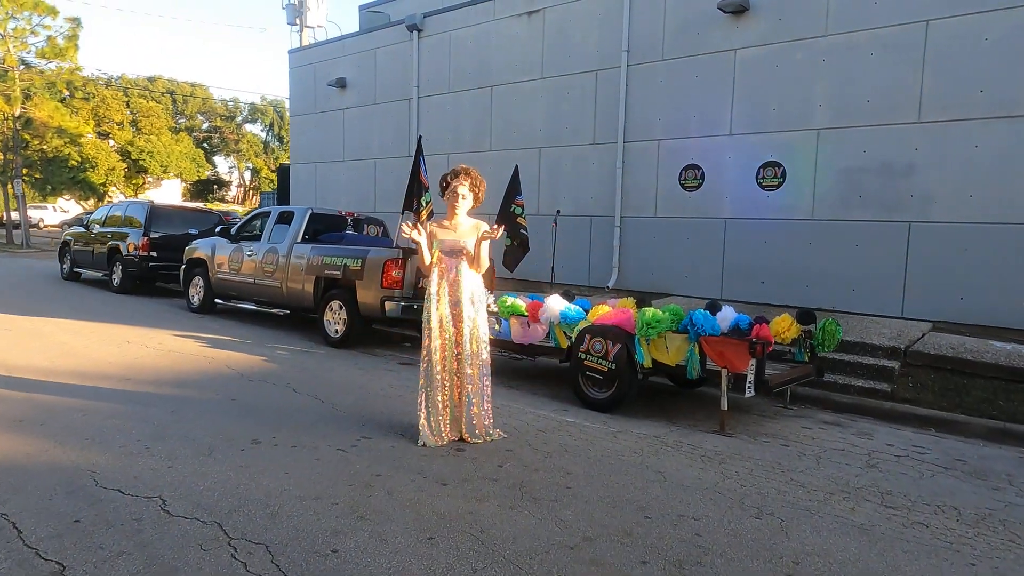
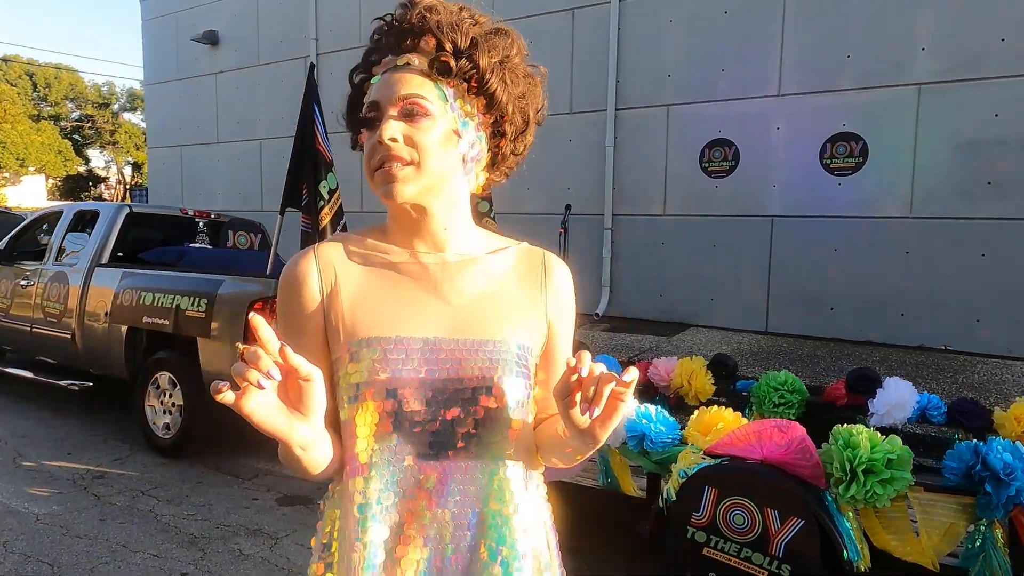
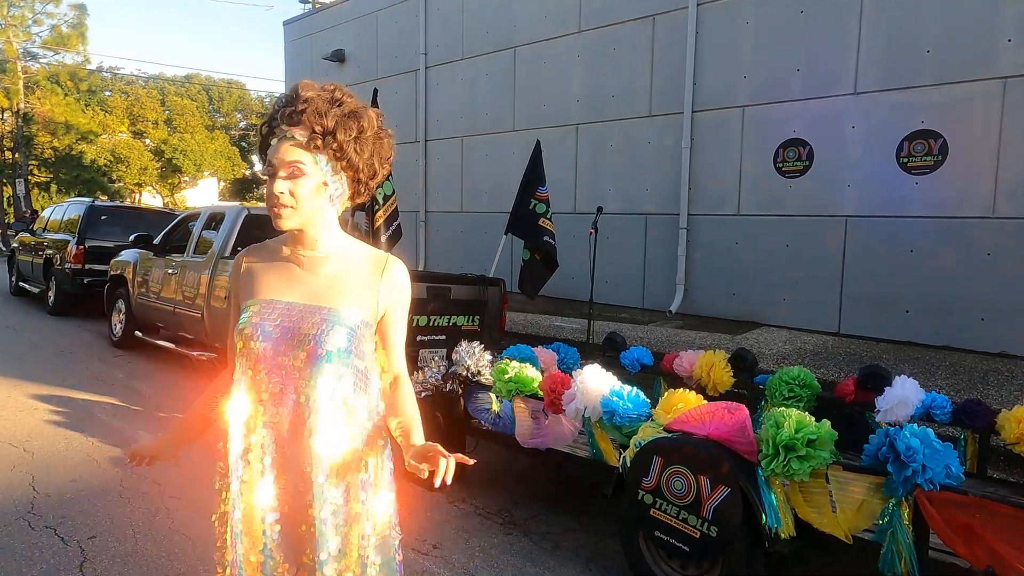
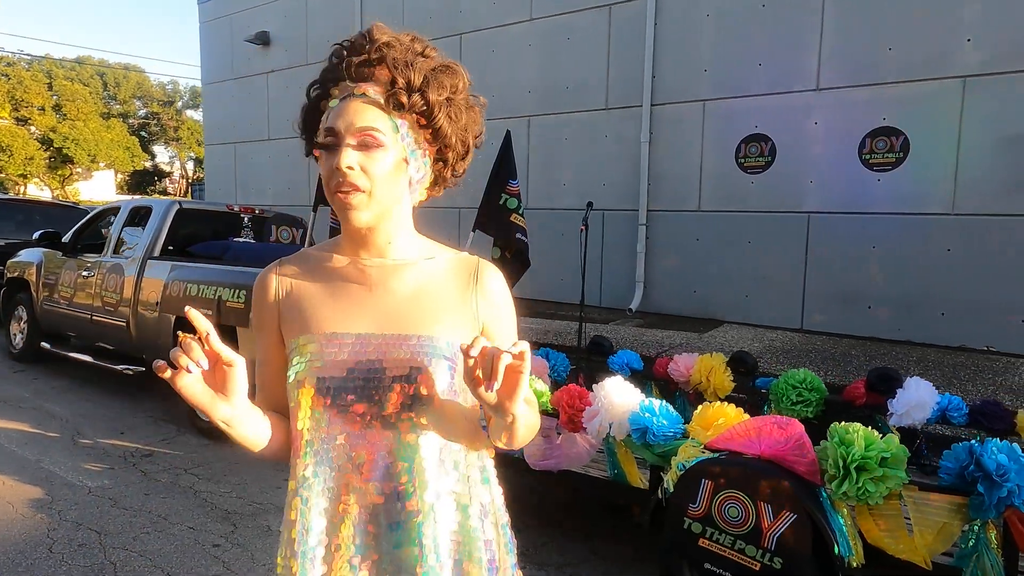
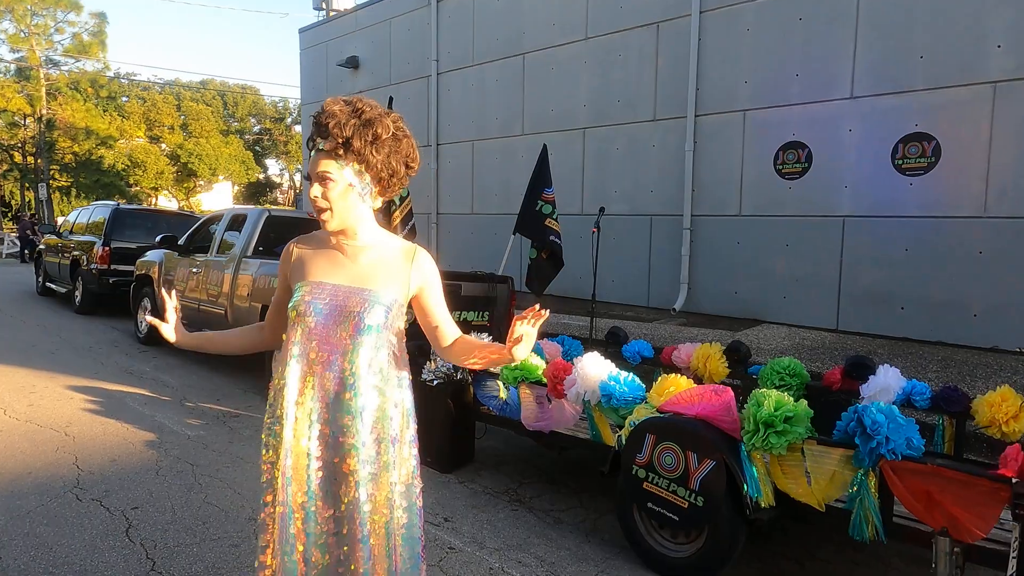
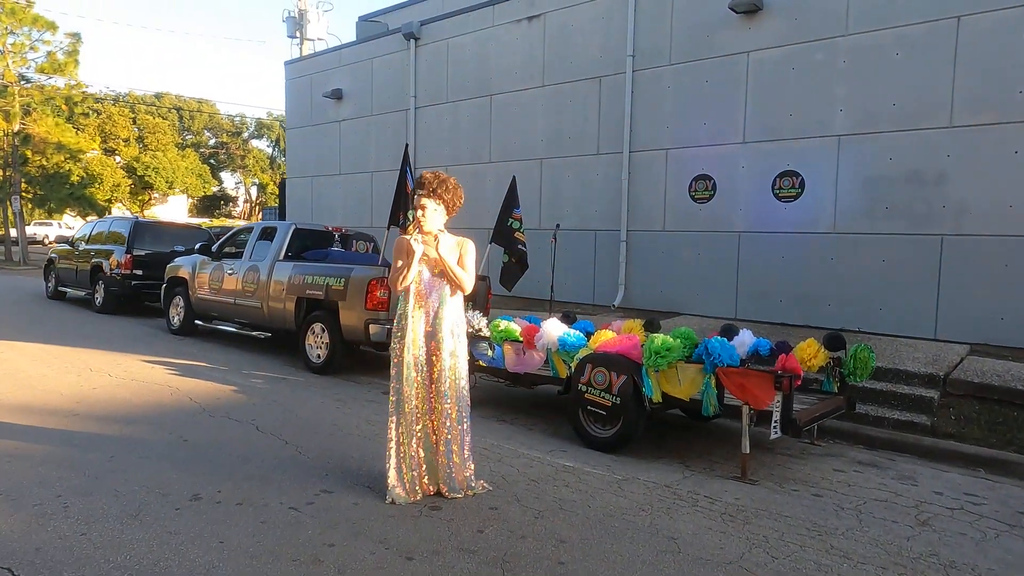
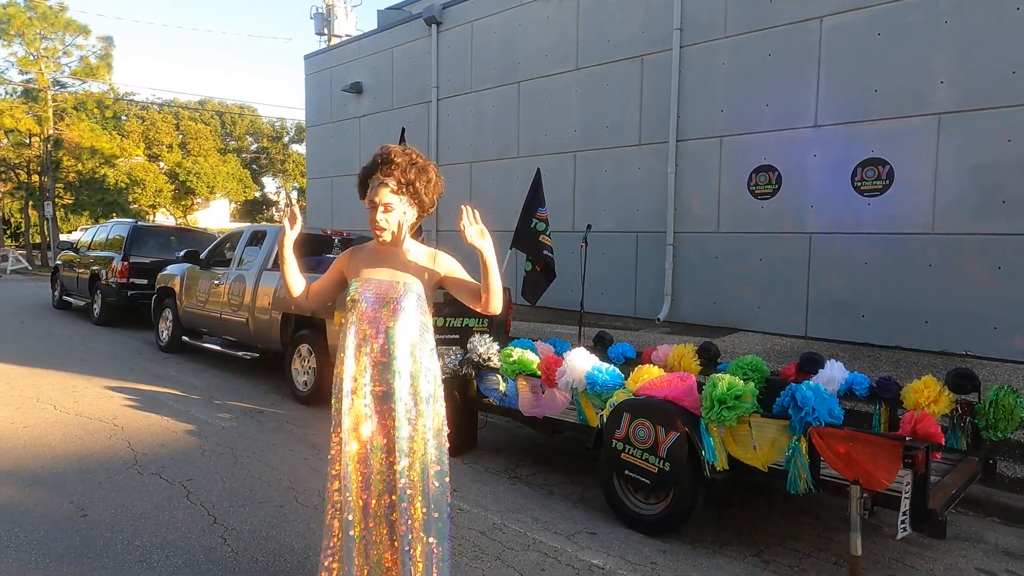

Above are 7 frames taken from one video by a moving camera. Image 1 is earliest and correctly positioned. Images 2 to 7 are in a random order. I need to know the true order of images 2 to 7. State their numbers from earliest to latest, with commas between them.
6, 7, 5, 3, 4, 2
